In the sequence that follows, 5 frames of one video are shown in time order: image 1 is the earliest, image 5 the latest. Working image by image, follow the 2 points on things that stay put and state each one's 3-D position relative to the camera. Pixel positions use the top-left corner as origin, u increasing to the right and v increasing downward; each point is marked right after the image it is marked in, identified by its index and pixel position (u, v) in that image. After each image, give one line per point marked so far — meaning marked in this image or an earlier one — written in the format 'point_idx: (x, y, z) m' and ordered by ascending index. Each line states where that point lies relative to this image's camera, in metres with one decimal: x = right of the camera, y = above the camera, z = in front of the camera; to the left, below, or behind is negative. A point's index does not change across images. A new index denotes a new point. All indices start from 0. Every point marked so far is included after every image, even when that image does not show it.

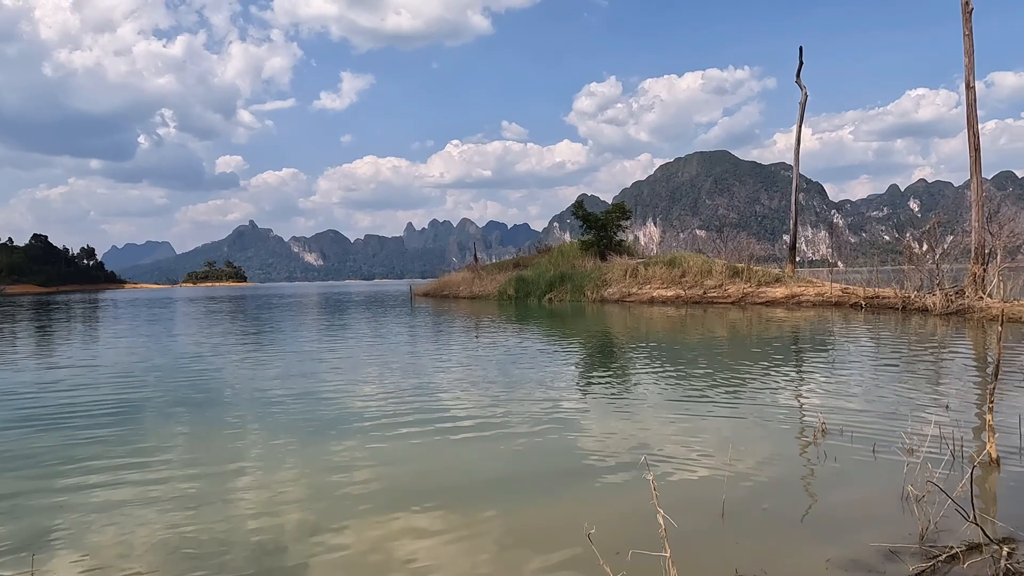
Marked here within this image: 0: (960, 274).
0: (+11.6, +0.4, +19.8) m
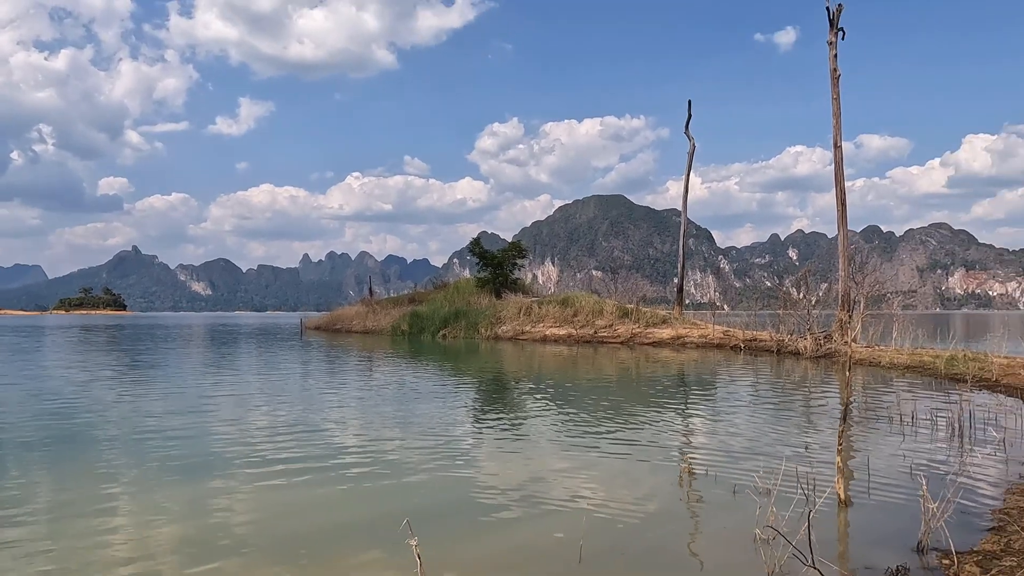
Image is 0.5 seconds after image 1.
0: (+8.7, -0.9, +21.0) m
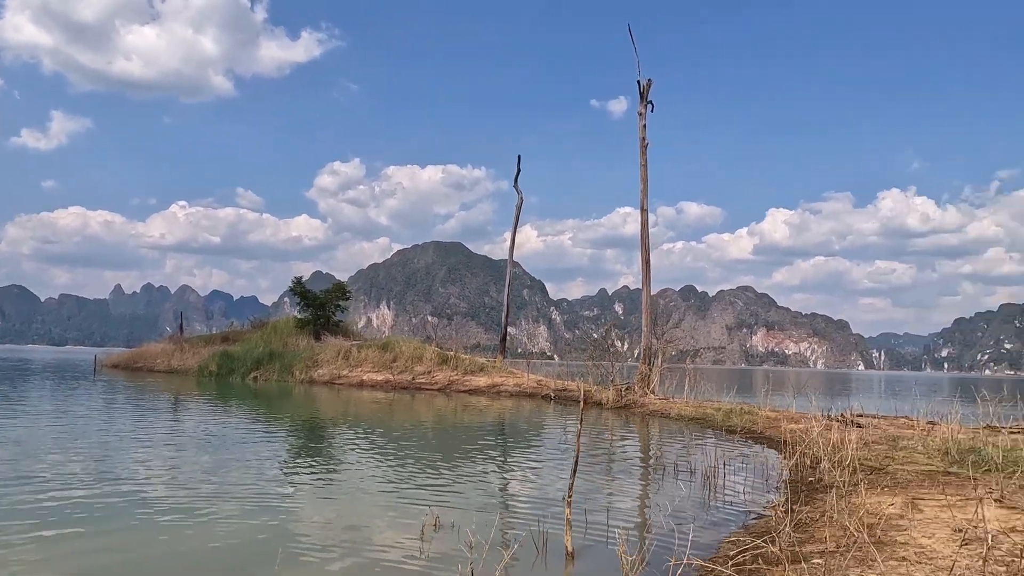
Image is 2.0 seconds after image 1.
0: (+3.5, -2.4, +22.2) m
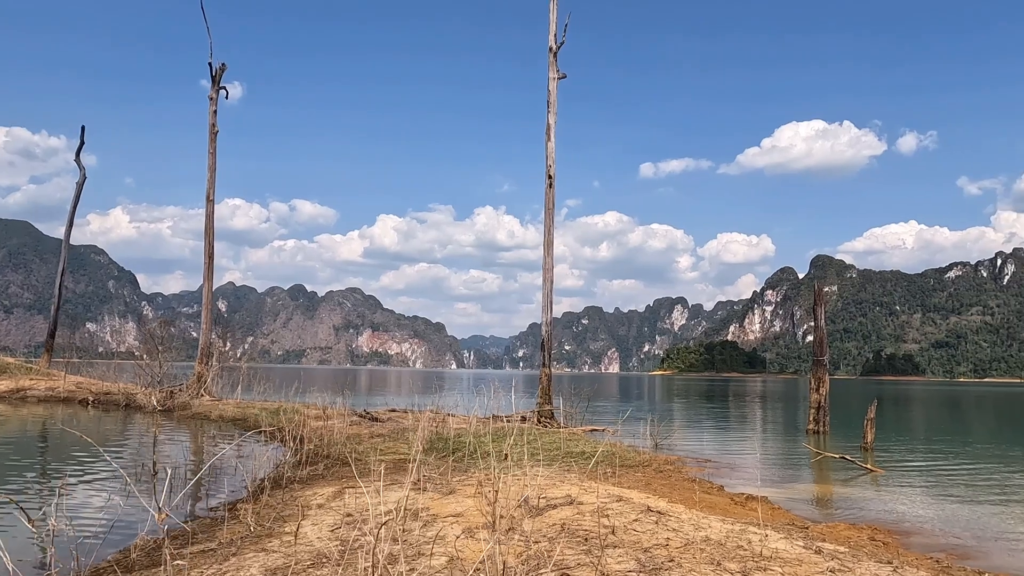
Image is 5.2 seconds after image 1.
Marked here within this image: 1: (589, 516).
0: (-8.7, -2.3, +20.8) m
1: (+0.4, -1.2, +4.0) m
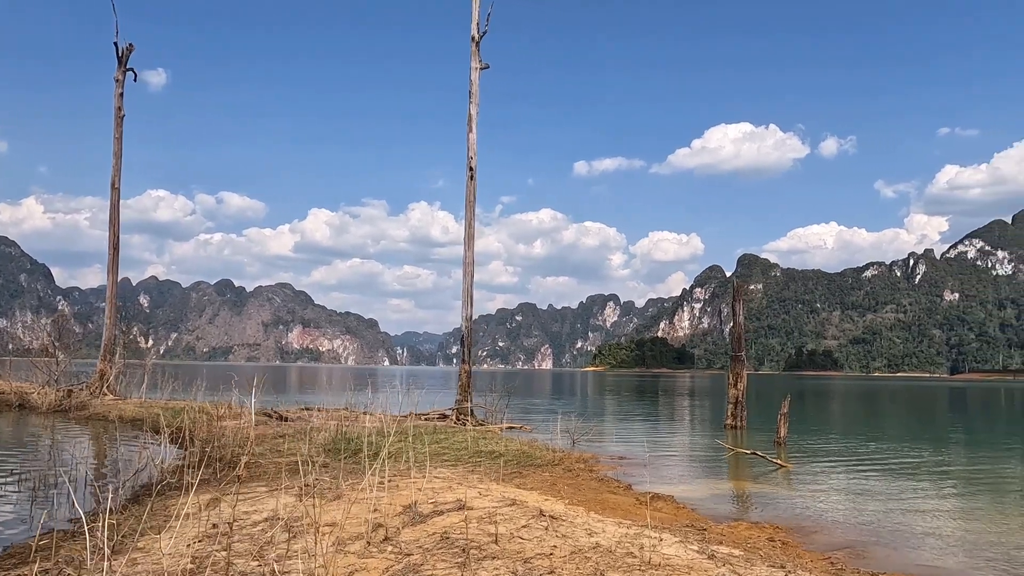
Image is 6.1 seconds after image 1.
0: (-10.7, -2.1, +19.7) m
1: (-0.2, -1.1, +3.7) m
